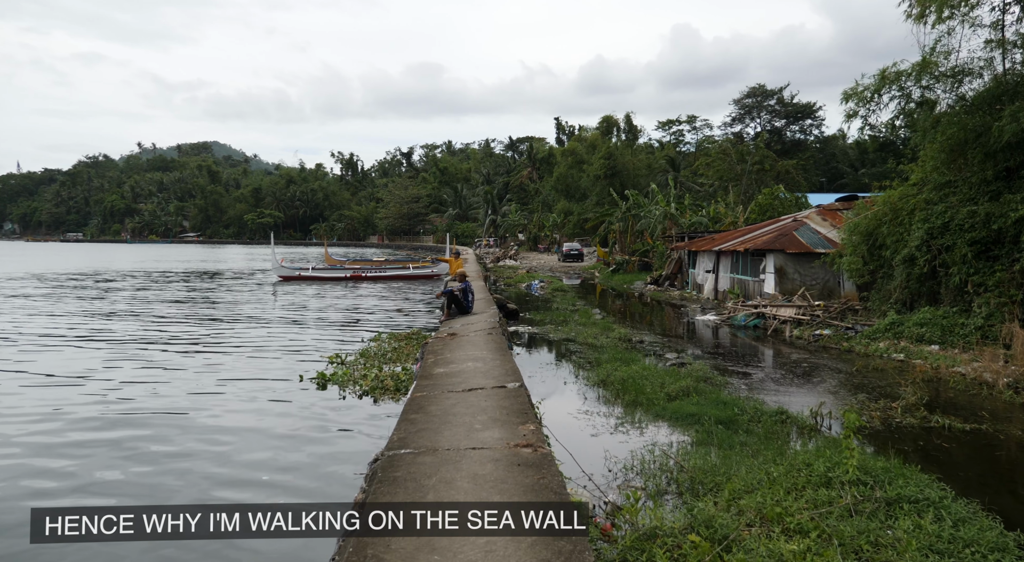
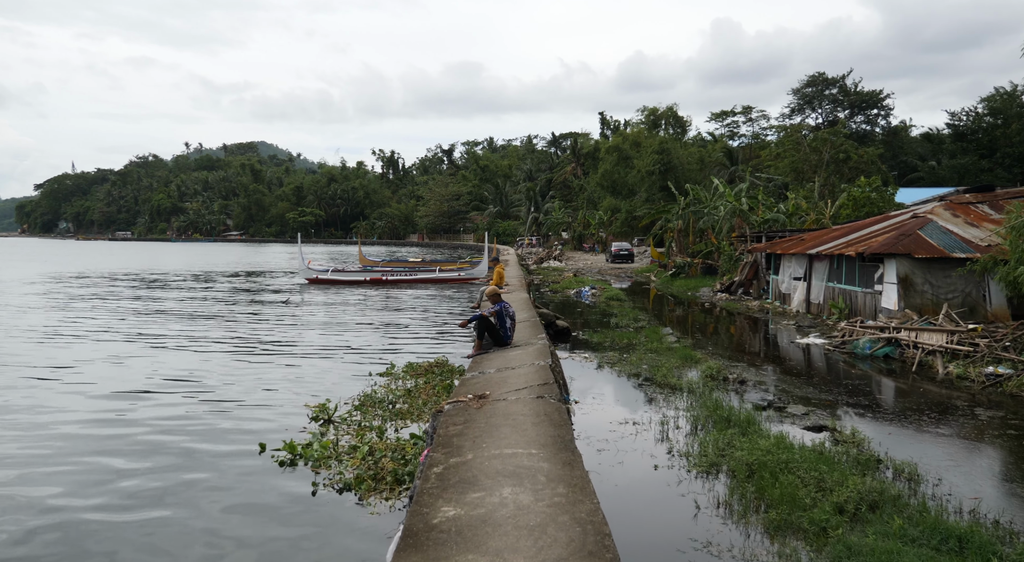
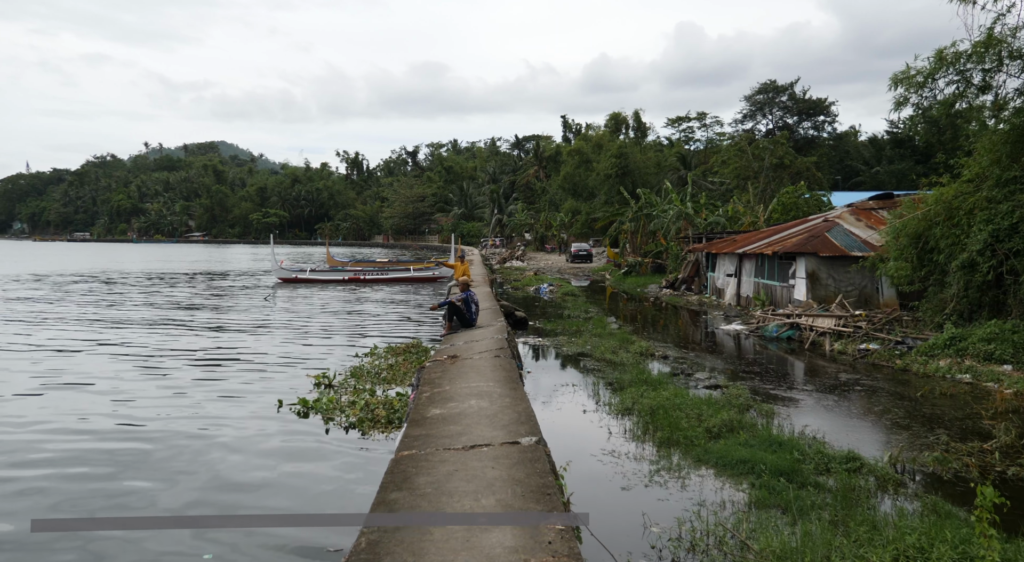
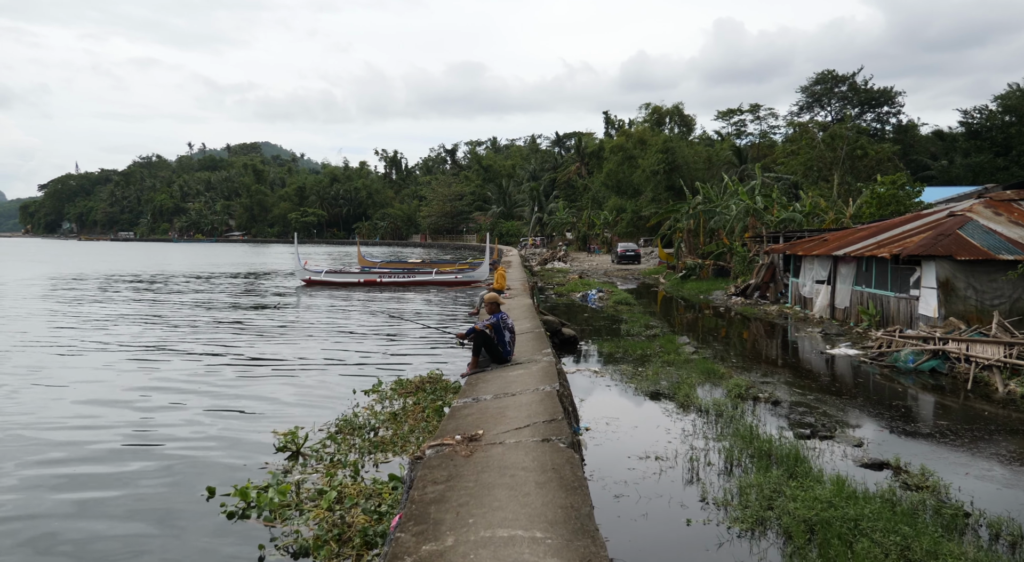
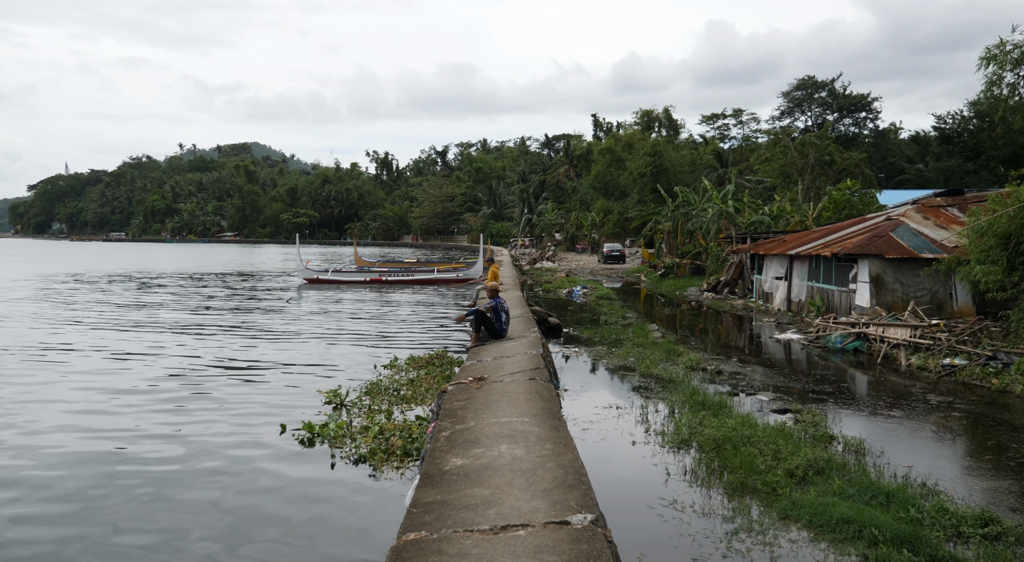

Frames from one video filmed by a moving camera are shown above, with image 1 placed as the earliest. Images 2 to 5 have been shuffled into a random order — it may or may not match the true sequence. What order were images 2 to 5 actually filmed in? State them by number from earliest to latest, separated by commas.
3, 5, 2, 4
